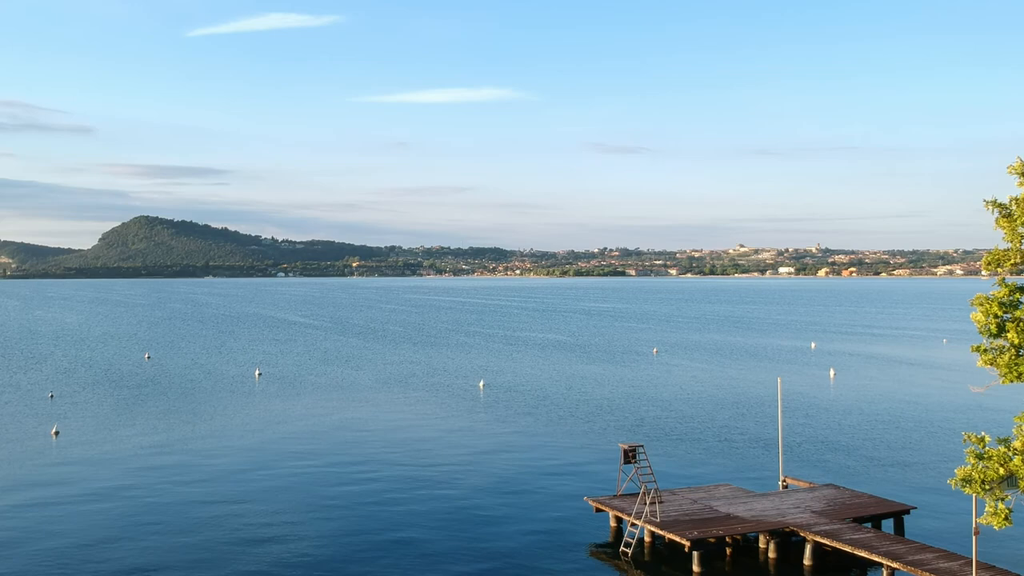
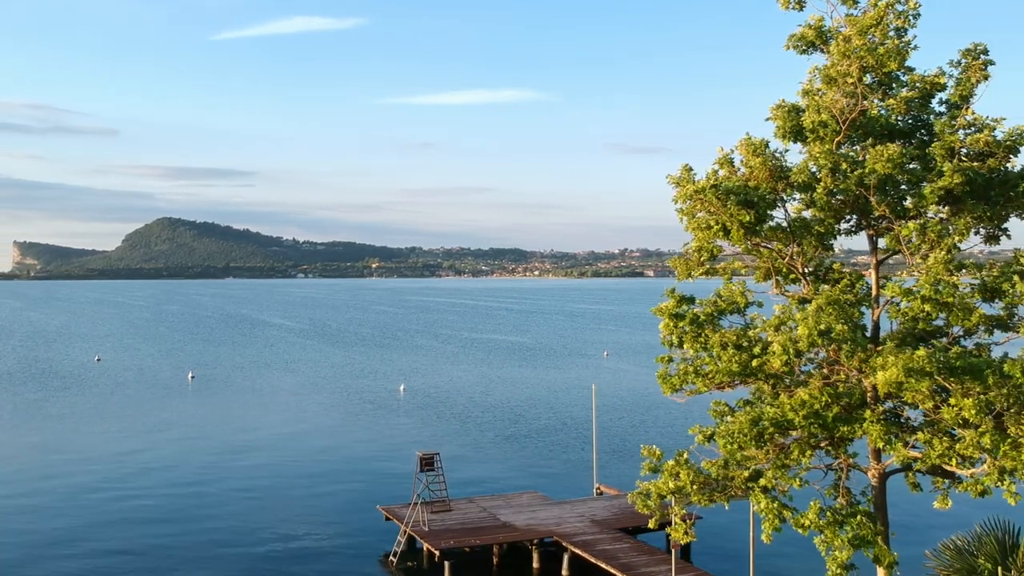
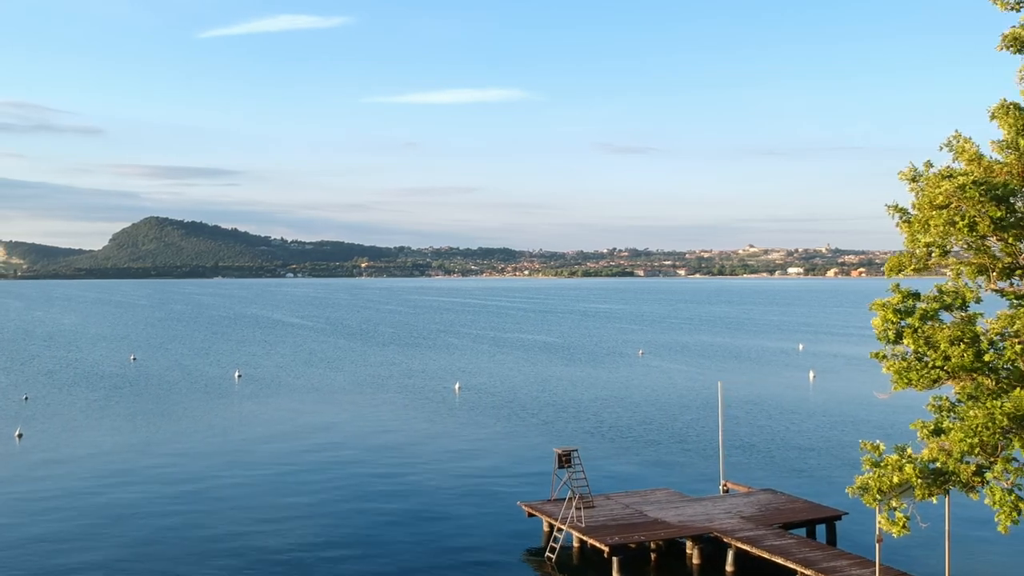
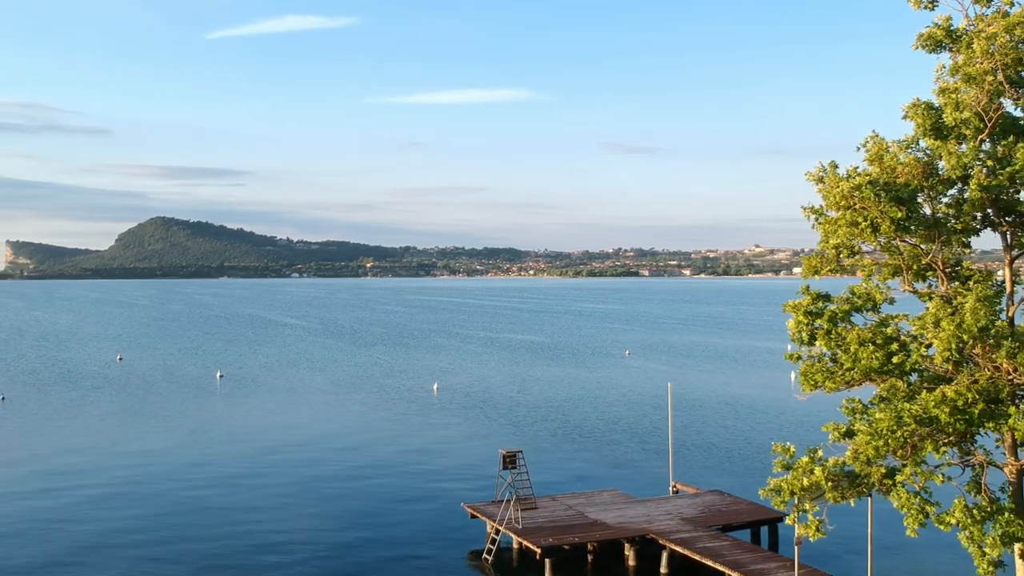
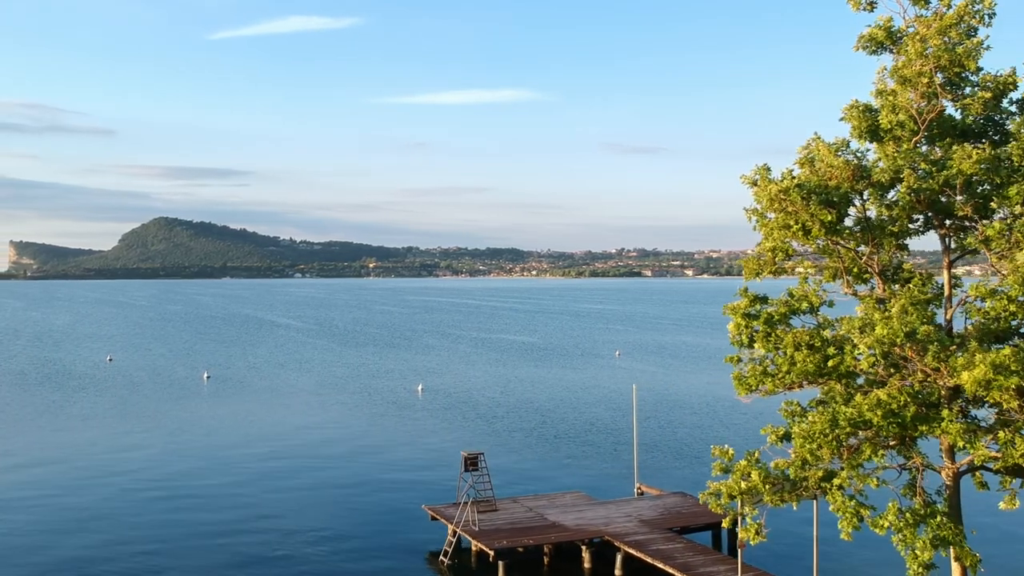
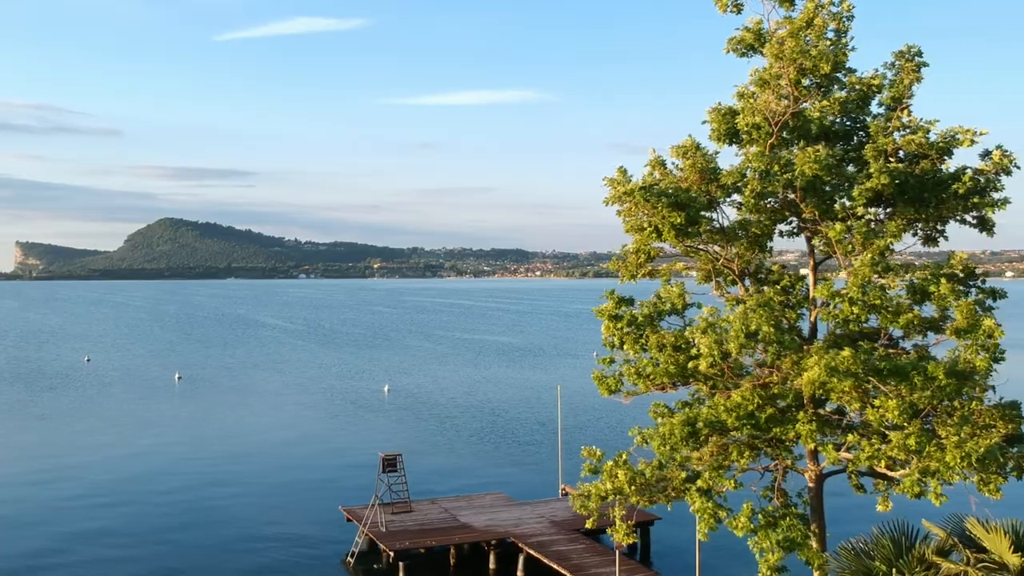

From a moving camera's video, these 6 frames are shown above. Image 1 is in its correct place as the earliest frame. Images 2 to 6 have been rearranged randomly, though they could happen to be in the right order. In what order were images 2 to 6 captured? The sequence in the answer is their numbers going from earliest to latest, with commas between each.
3, 4, 5, 2, 6
